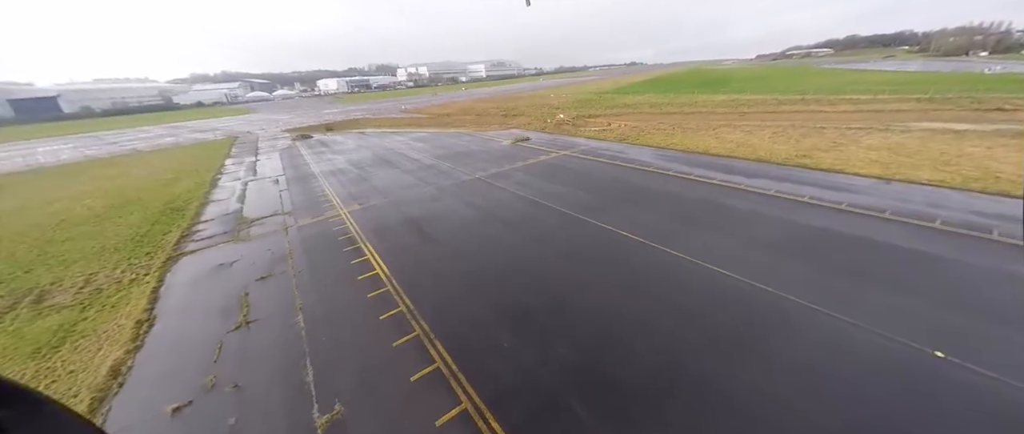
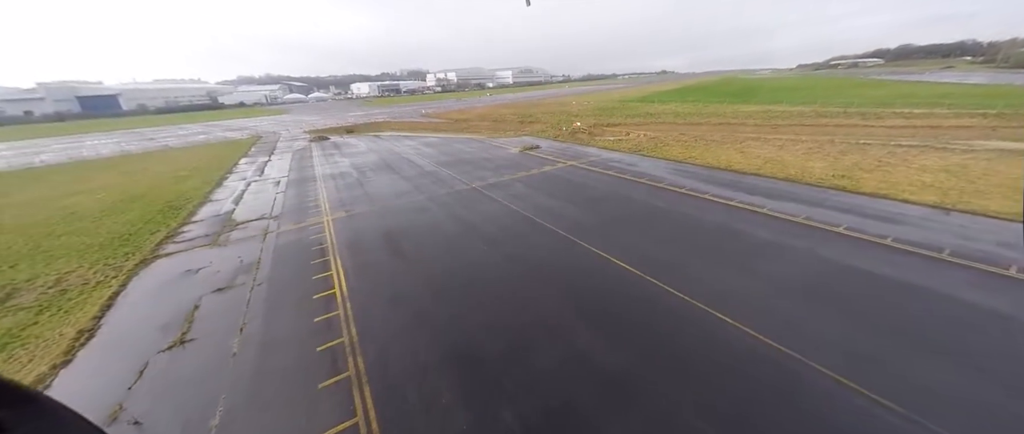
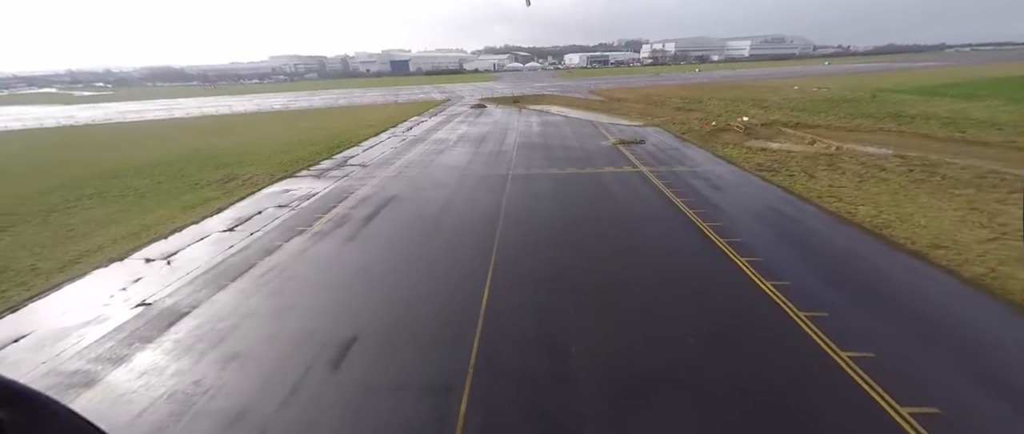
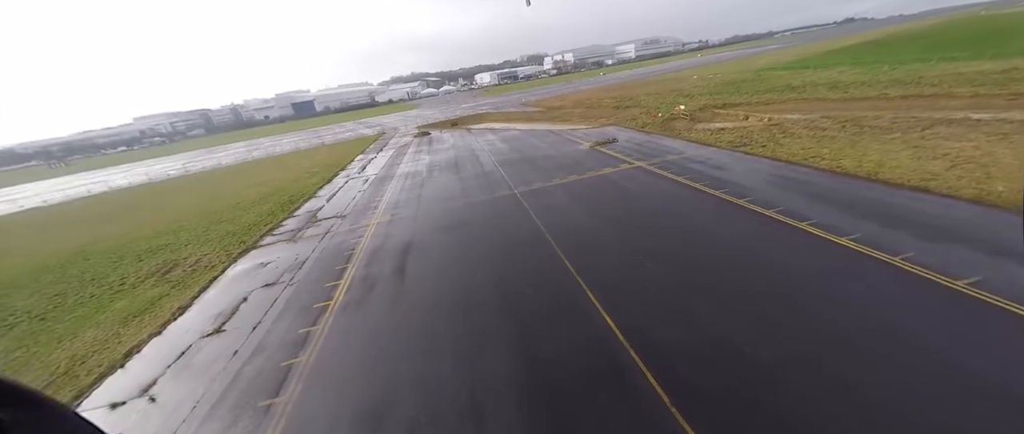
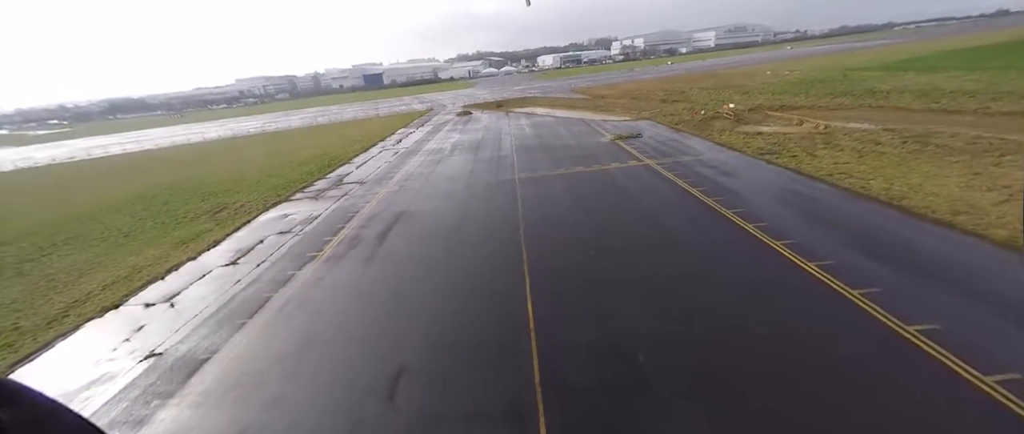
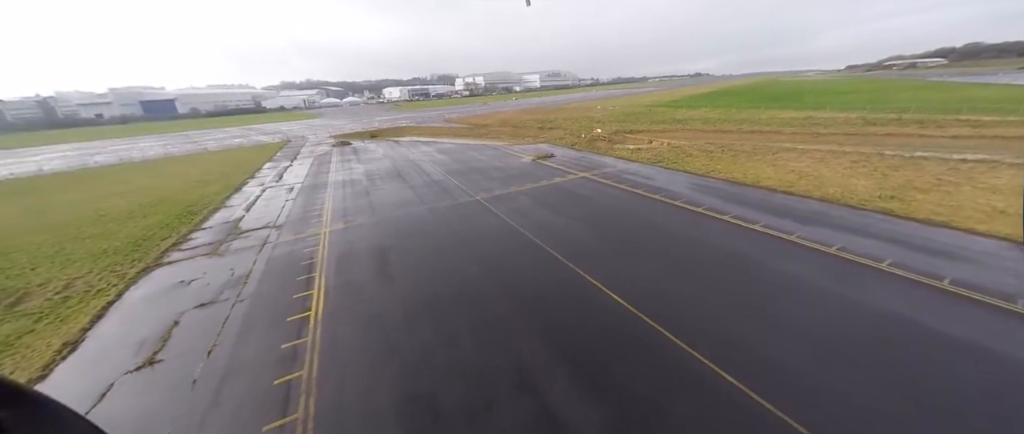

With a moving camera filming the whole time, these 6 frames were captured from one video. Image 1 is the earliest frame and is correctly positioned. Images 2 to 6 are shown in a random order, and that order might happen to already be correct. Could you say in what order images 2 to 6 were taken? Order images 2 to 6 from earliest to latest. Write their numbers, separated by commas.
2, 6, 4, 5, 3
